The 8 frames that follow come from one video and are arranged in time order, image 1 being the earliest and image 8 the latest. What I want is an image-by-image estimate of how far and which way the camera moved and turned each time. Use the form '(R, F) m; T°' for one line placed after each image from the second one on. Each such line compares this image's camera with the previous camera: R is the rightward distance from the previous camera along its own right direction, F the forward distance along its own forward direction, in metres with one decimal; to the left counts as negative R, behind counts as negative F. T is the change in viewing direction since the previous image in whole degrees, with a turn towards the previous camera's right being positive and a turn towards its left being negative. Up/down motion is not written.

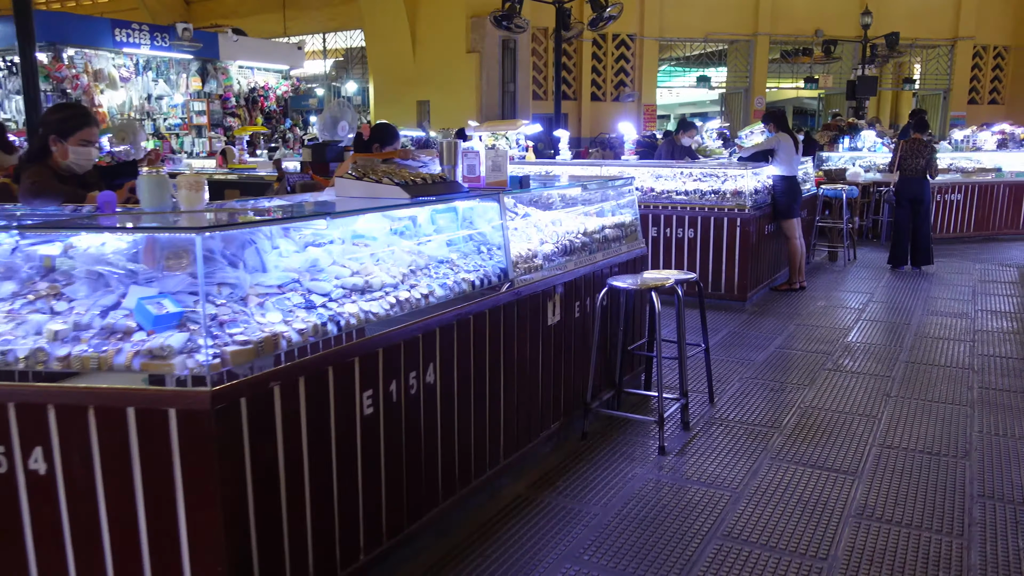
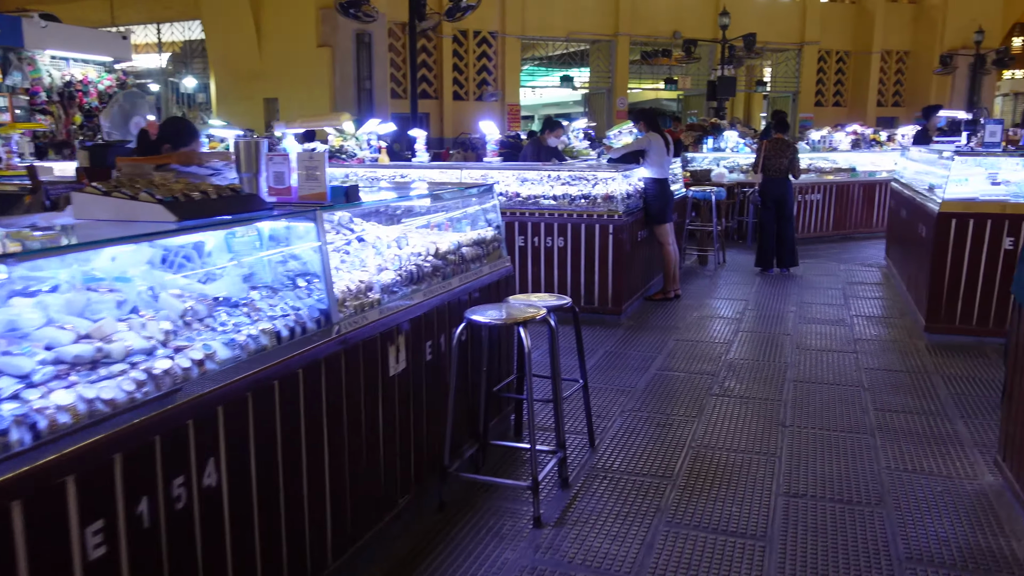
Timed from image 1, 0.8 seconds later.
(+0.1, +0.7) m; +9°
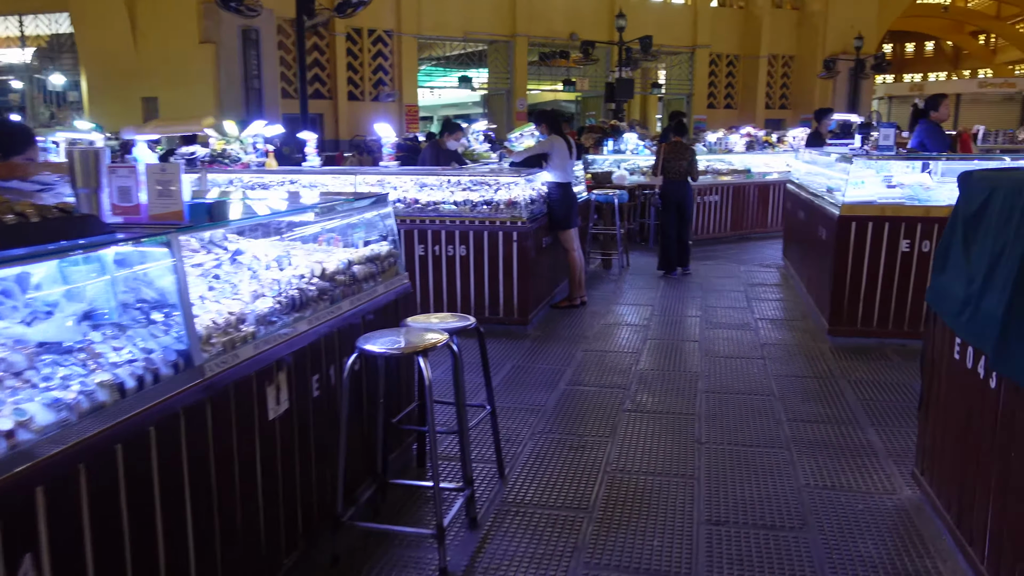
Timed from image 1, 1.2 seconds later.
(0.0, +0.3) m; +7°
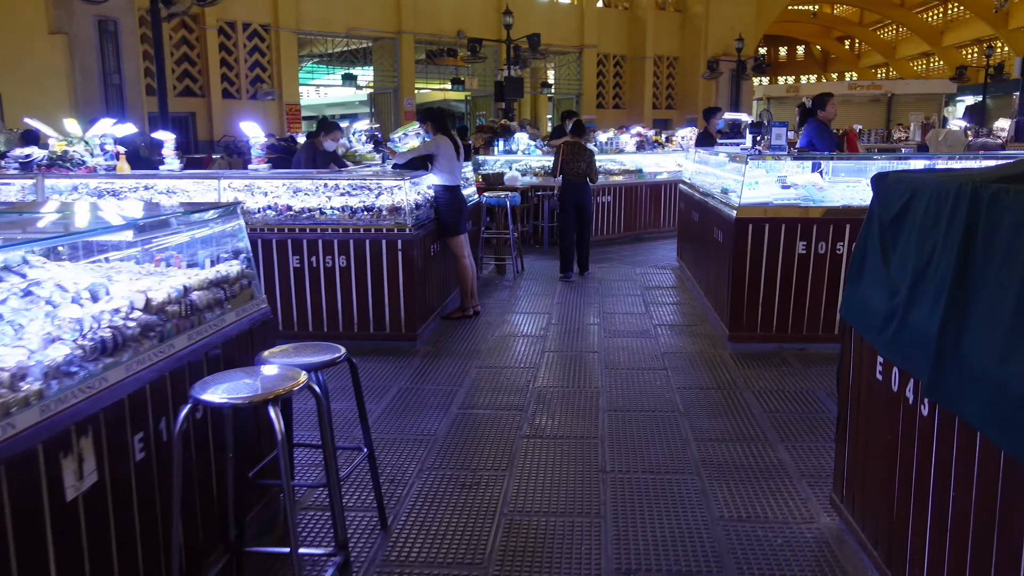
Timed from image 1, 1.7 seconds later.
(+0.1, +0.4) m; +7°
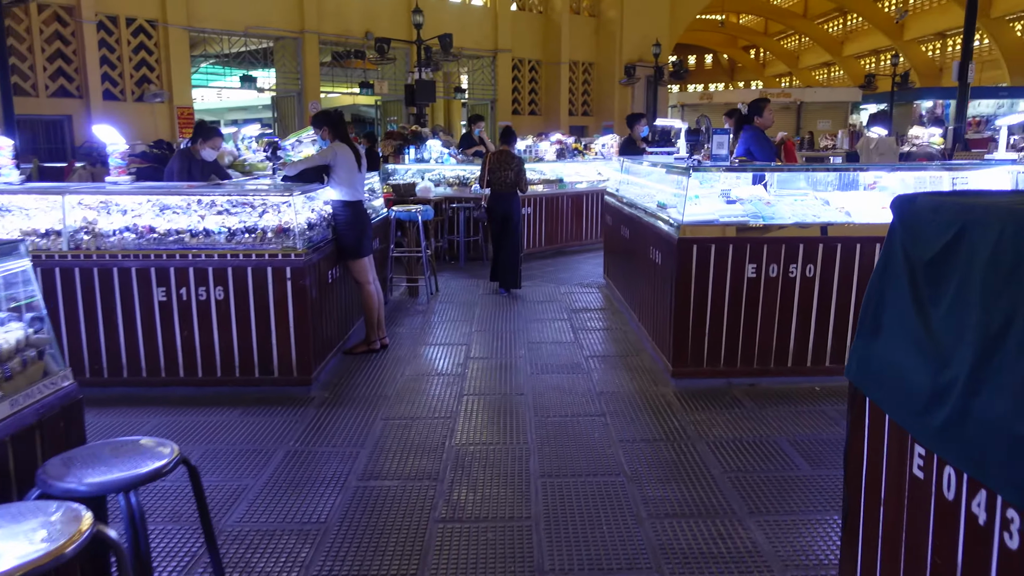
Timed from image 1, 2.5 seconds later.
(0.0, +0.7) m; +6°
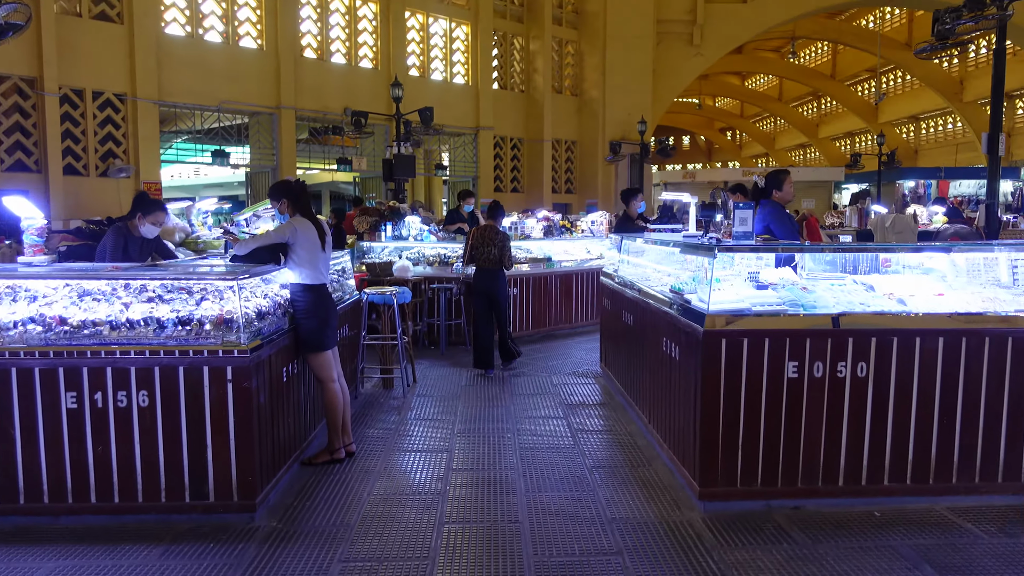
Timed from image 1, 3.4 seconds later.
(-0.1, +0.8) m; +1°
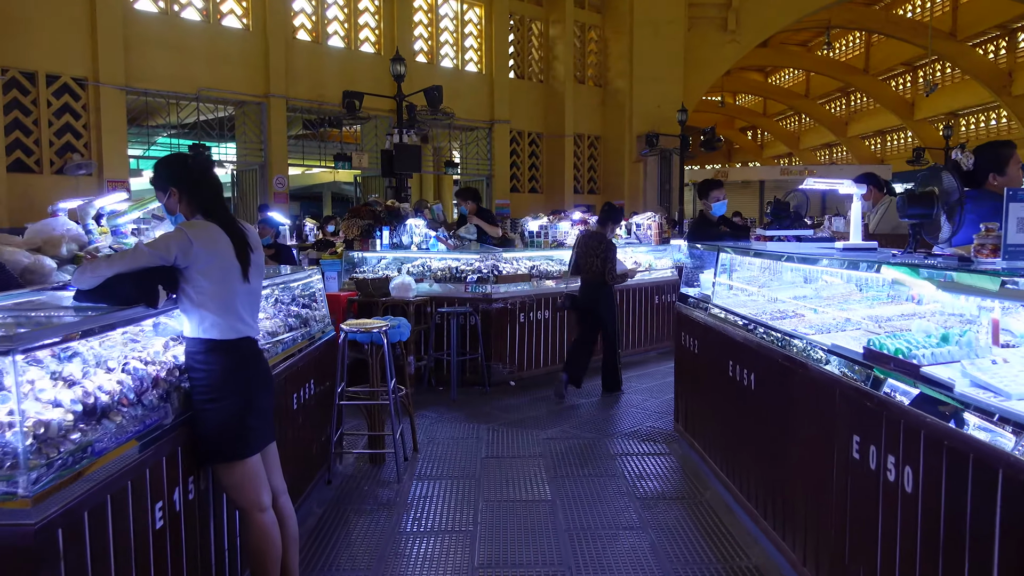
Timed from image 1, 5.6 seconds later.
(-0.2, +2.0) m; -1°
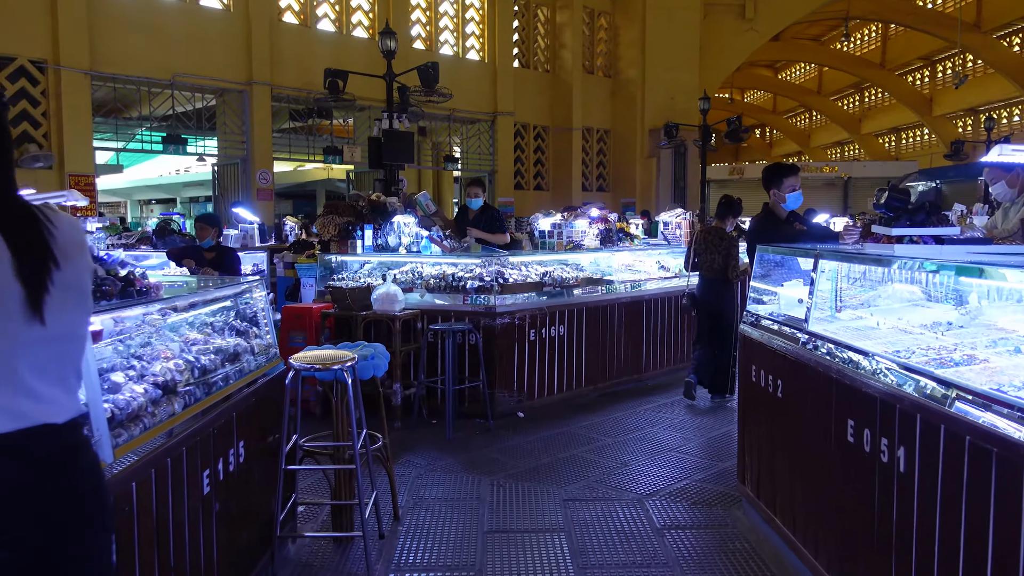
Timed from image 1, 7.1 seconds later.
(0.0, +1.2) m; 0°
